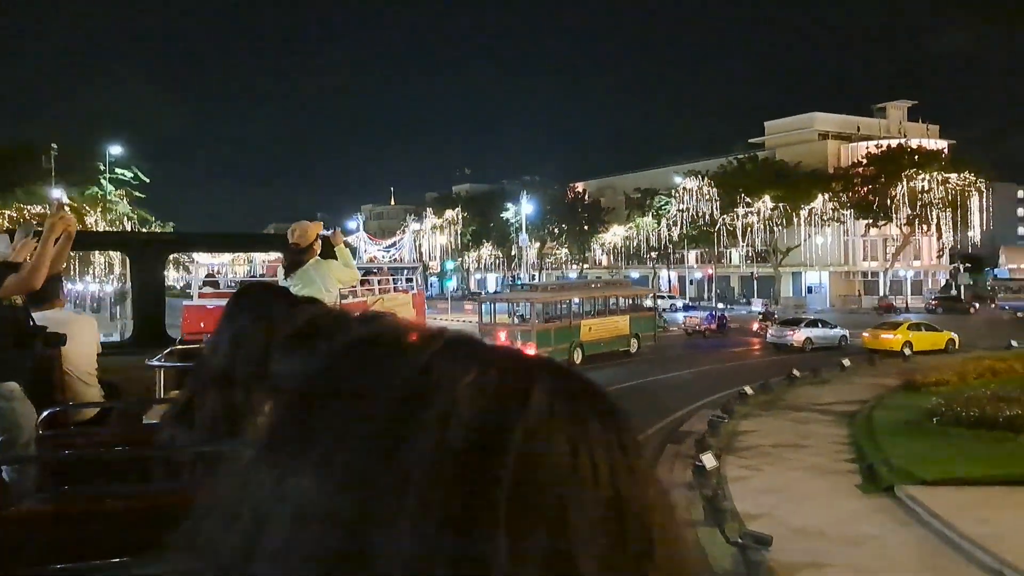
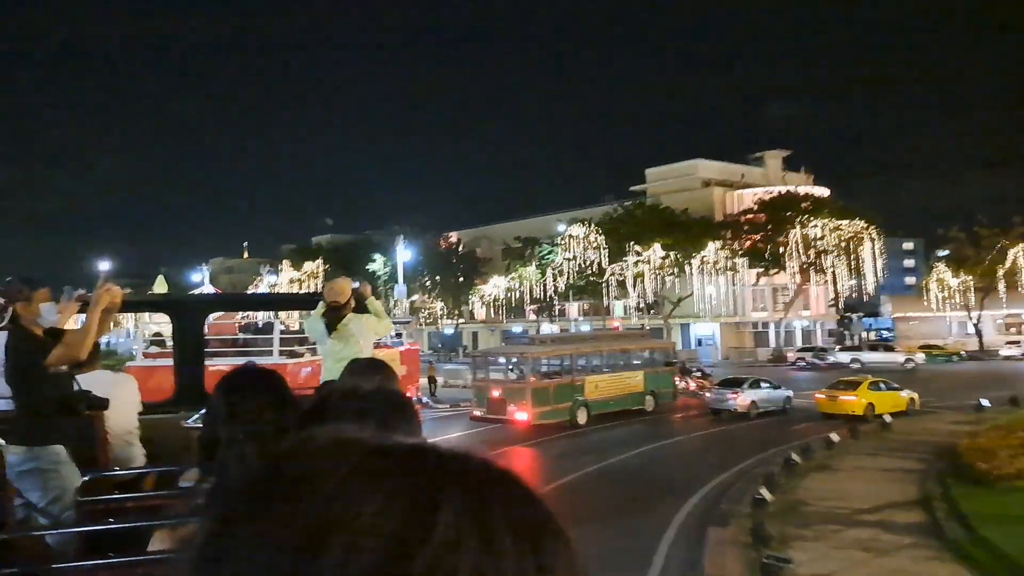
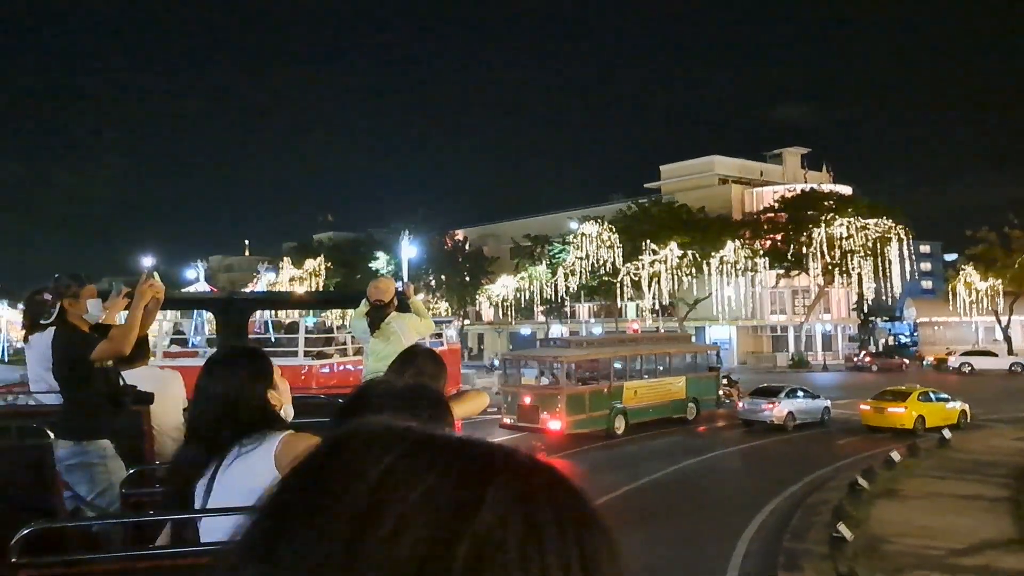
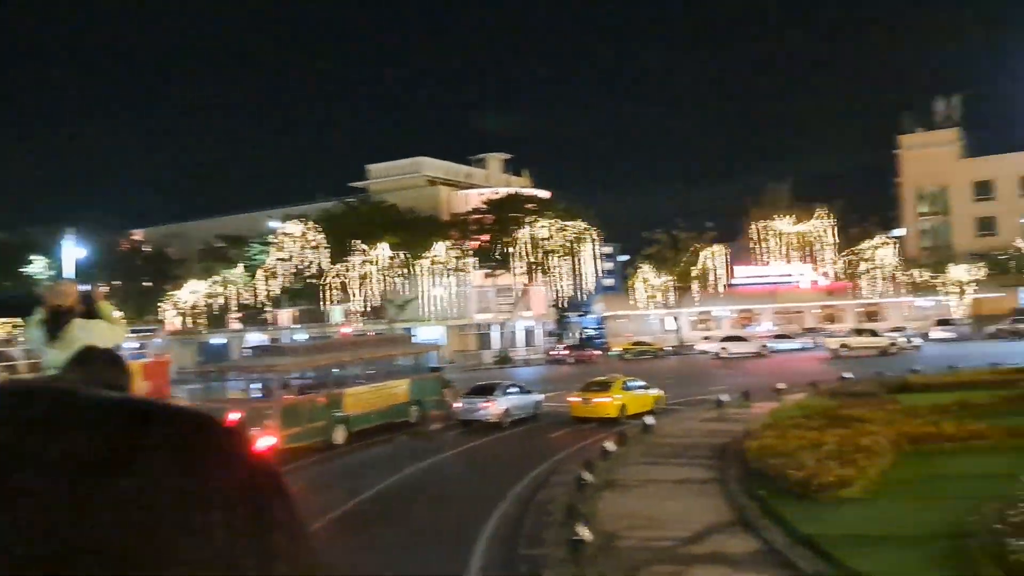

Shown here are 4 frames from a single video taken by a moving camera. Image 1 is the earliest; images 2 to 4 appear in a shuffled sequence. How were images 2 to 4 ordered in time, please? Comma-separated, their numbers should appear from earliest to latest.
2, 3, 4
